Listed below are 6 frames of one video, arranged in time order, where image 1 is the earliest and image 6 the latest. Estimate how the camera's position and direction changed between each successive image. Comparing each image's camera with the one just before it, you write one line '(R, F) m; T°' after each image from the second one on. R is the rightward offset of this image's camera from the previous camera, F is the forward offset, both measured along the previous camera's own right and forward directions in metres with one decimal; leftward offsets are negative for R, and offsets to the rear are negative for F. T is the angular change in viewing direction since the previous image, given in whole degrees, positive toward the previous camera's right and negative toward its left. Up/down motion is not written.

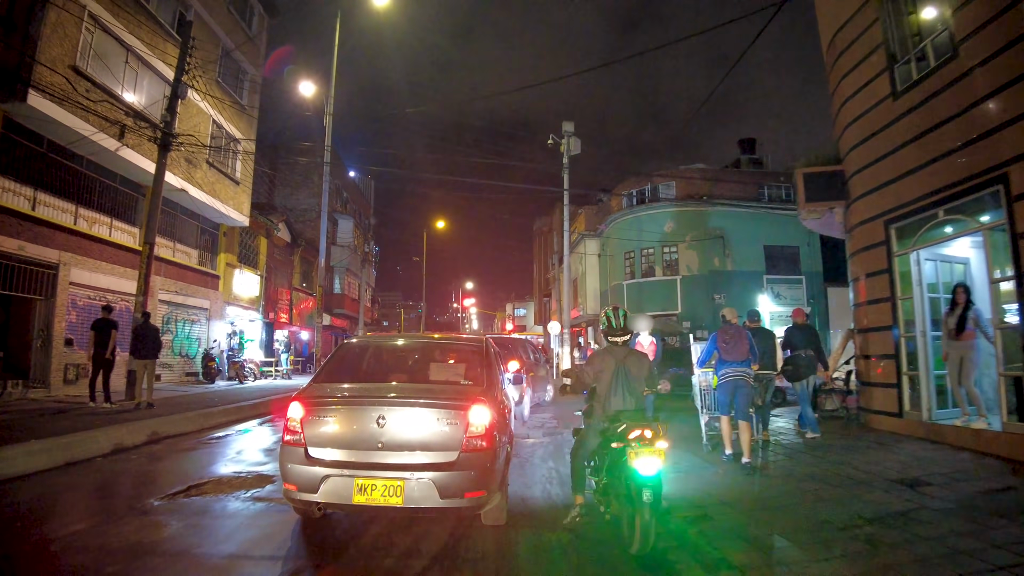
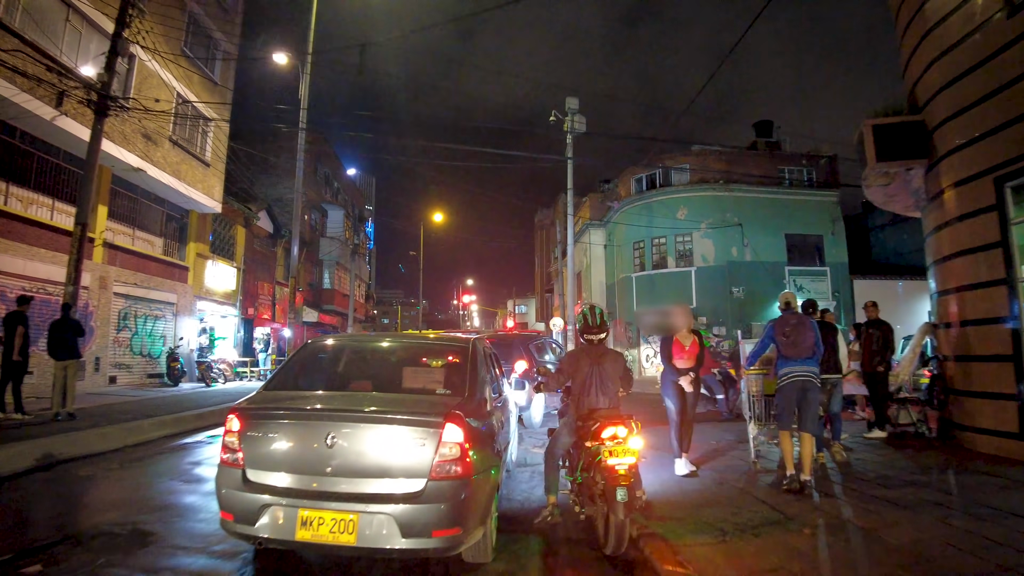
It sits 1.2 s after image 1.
(+0.1, +1.8) m; 0°
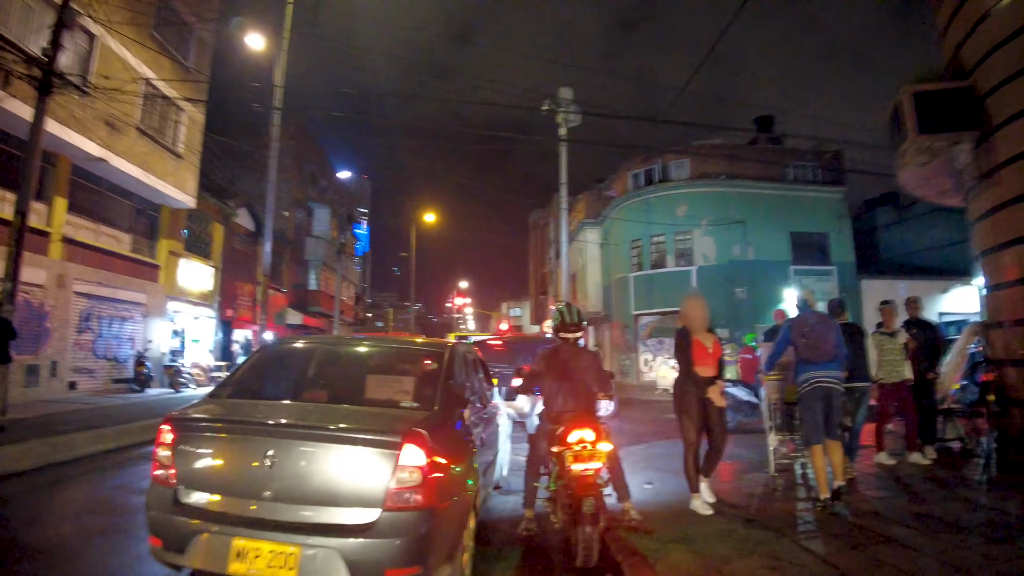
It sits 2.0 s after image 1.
(+0.1, +0.9) m; 0°
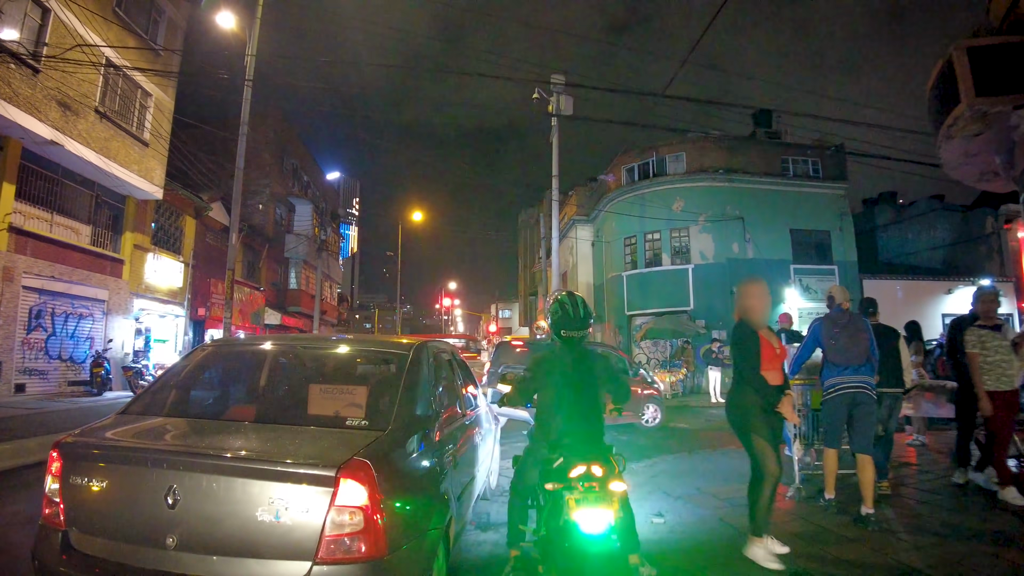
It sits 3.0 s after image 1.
(0.0, +0.9) m; +1°
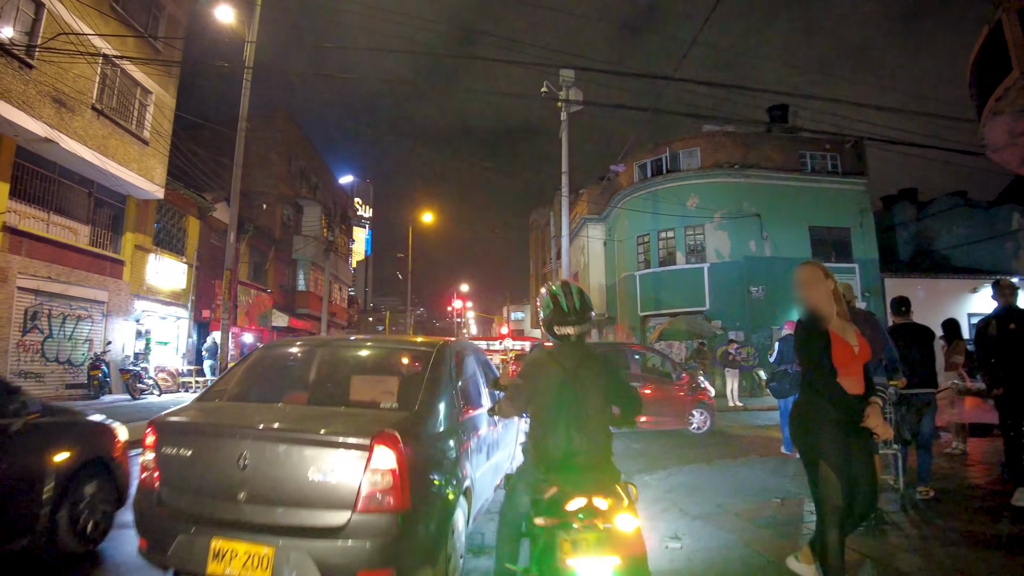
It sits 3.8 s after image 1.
(+0.2, +0.5) m; -1°
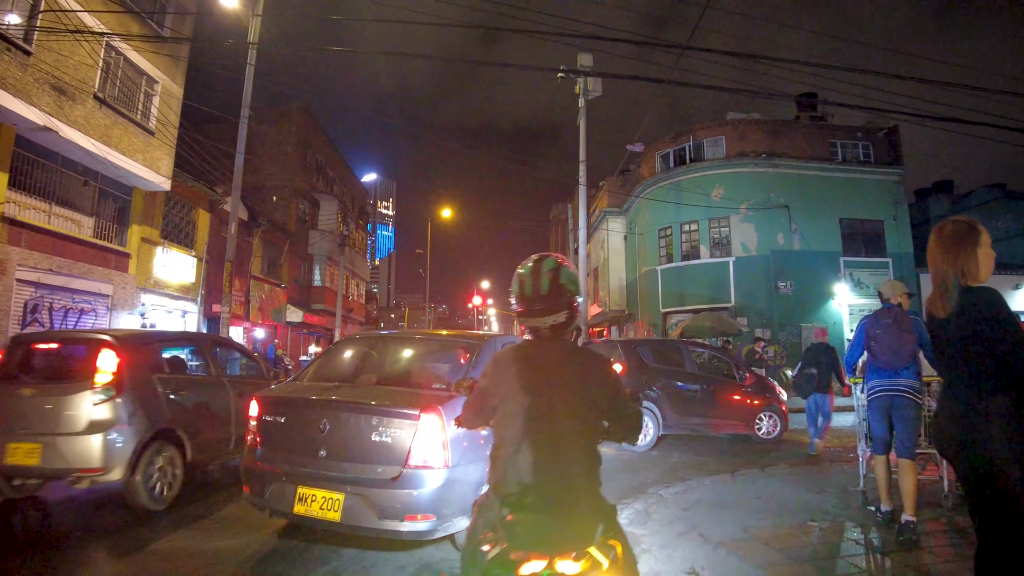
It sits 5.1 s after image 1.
(+0.3, +0.7) m; -2°
